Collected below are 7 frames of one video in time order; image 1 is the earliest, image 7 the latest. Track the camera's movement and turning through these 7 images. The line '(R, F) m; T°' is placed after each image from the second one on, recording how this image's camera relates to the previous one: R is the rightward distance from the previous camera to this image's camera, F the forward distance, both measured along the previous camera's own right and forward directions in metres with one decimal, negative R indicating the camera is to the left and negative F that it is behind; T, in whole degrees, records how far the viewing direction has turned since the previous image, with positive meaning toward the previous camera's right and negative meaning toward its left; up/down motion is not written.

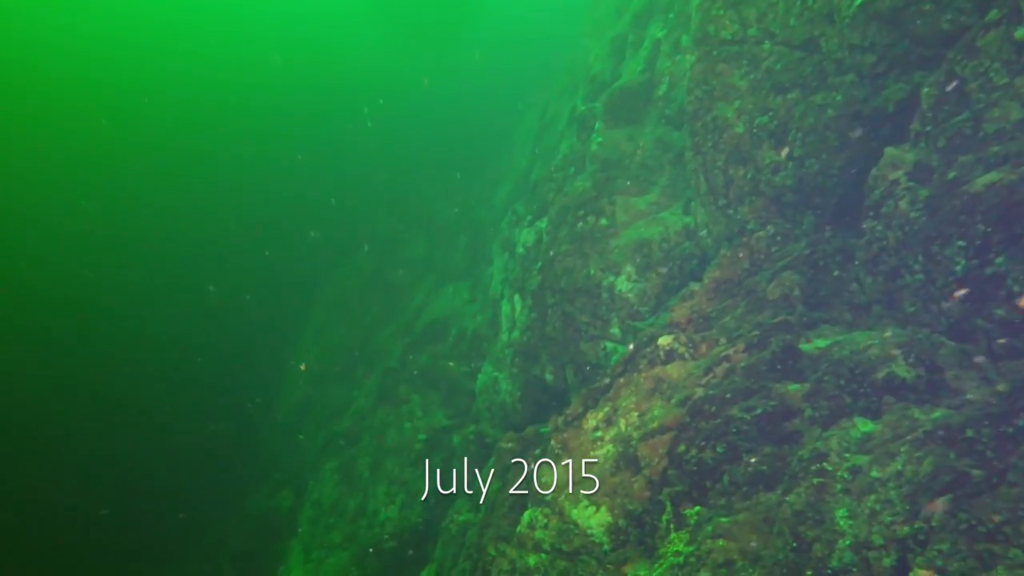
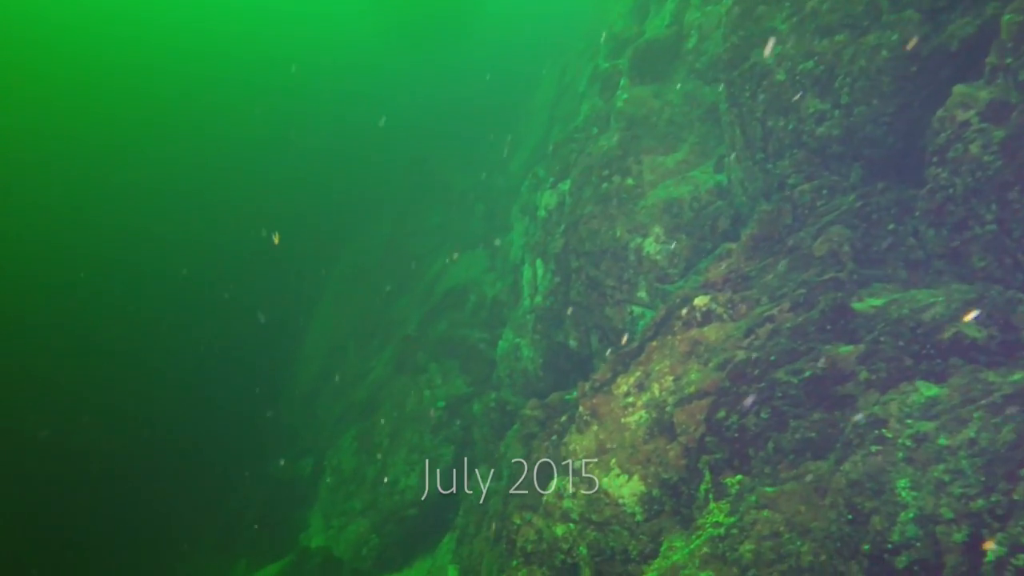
(-0.1, +0.3) m; -1°
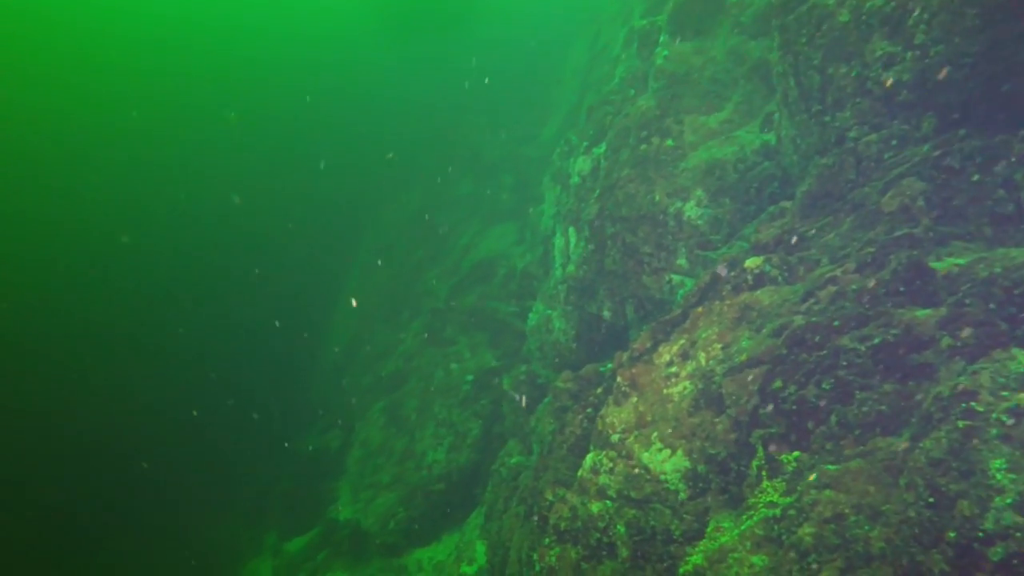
(0.0, +0.4) m; -2°
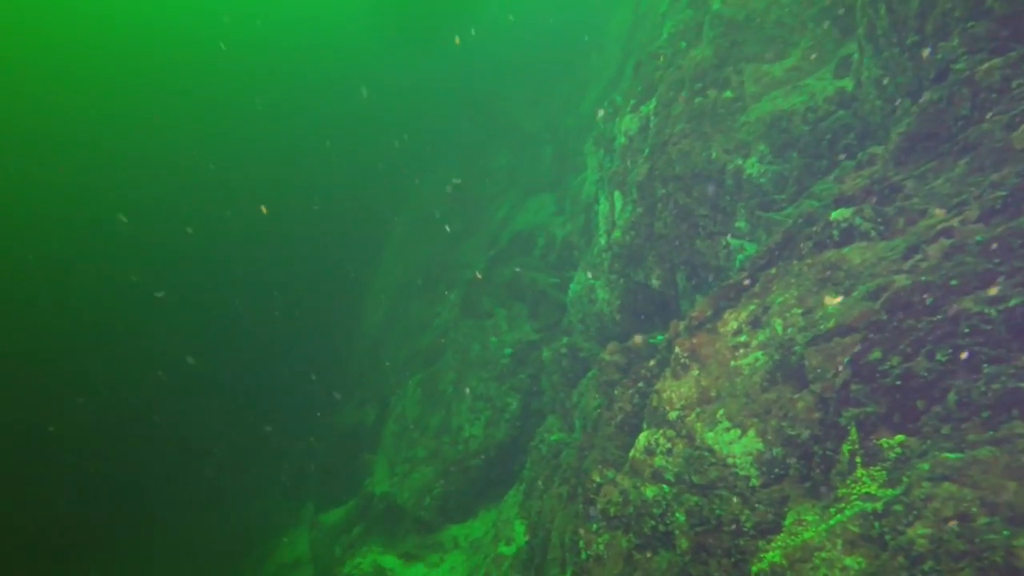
(-0.1, +0.6) m; -3°
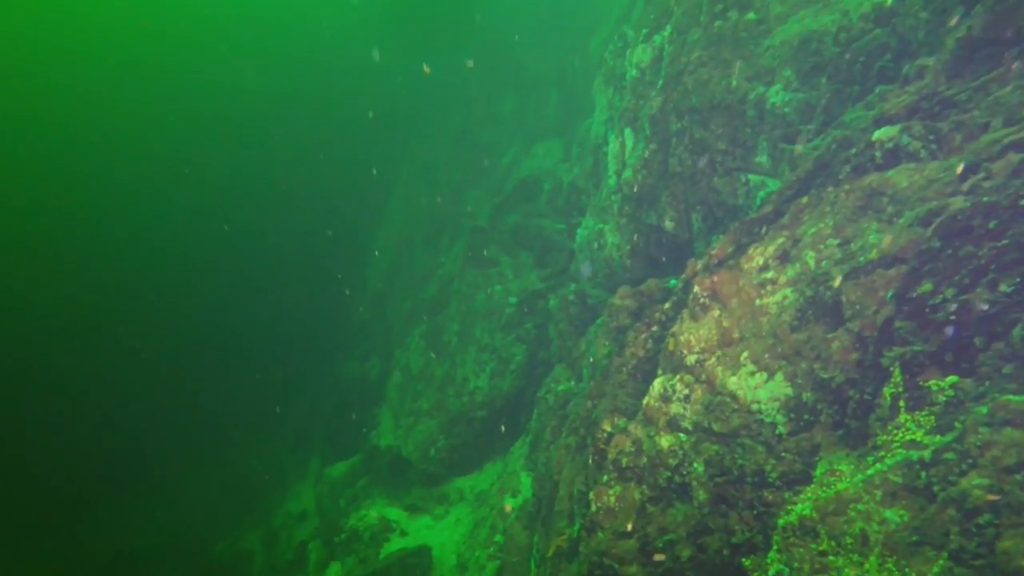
(0.0, +0.4) m; -1°
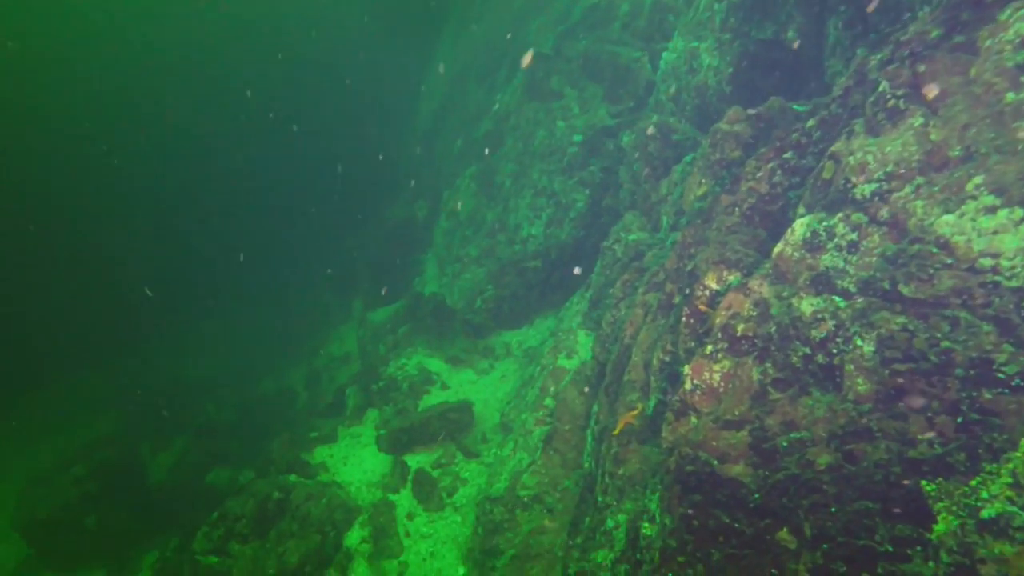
(-0.1, +1.3) m; -4°
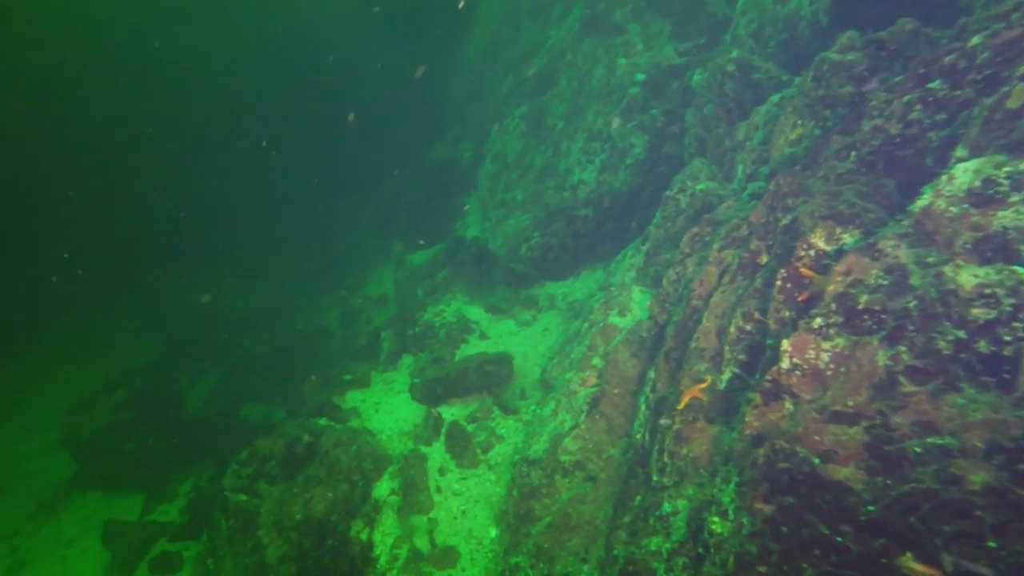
(-0.1, +0.7) m; -3°
